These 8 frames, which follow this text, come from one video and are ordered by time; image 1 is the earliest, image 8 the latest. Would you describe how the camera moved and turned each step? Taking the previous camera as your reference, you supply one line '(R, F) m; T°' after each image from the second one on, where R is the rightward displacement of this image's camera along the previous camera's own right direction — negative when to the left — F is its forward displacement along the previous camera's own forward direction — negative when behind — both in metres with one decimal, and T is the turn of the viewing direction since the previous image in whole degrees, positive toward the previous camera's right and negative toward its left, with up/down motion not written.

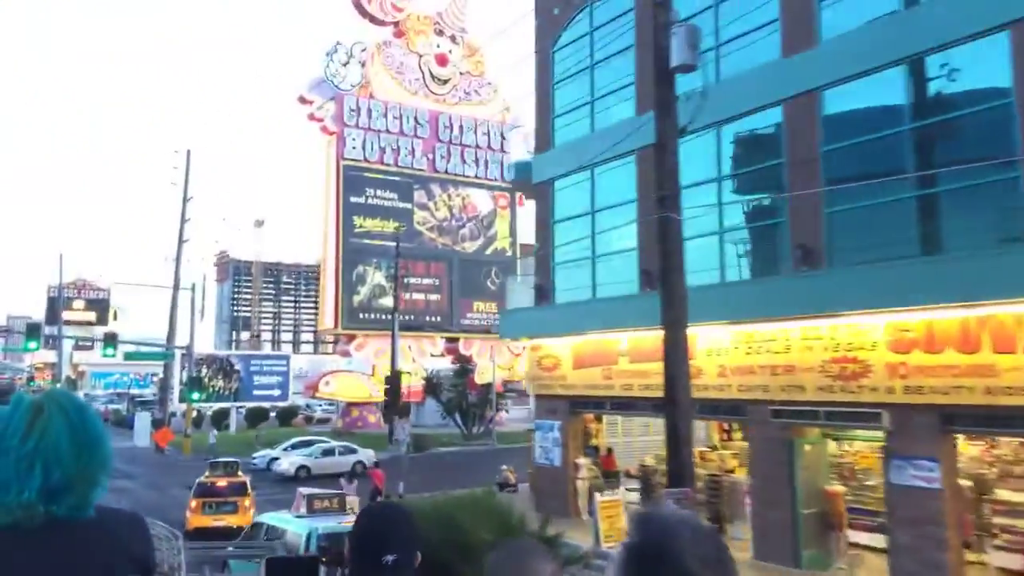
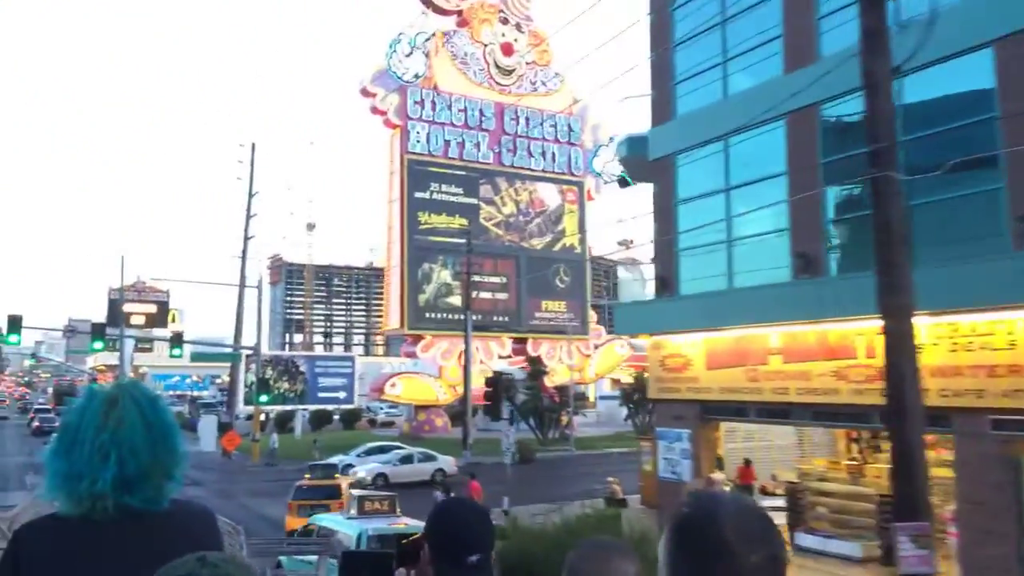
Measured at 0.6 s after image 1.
(-1.2, +1.9) m; -3°
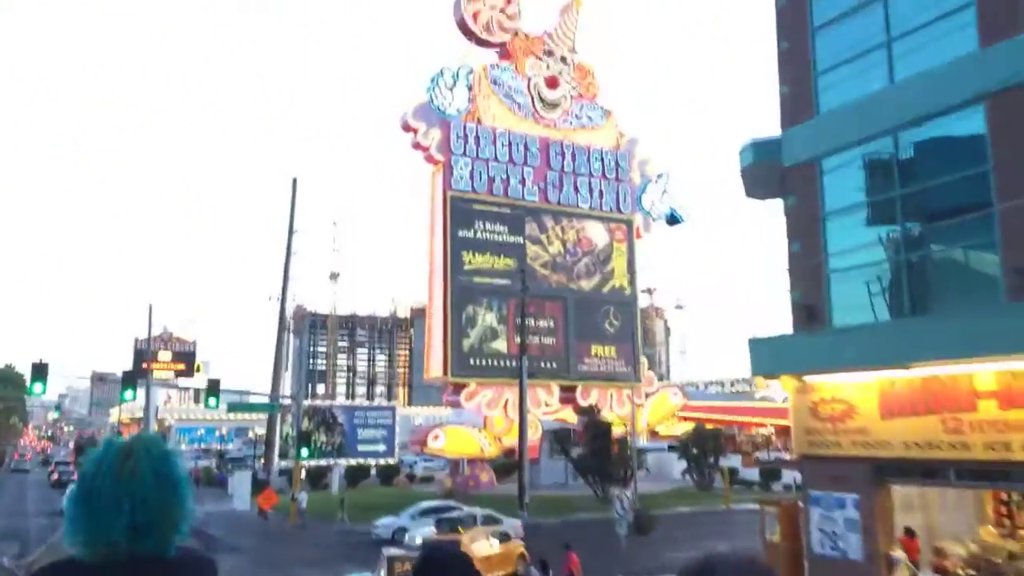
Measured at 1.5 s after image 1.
(-1.3, +2.4) m; -1°
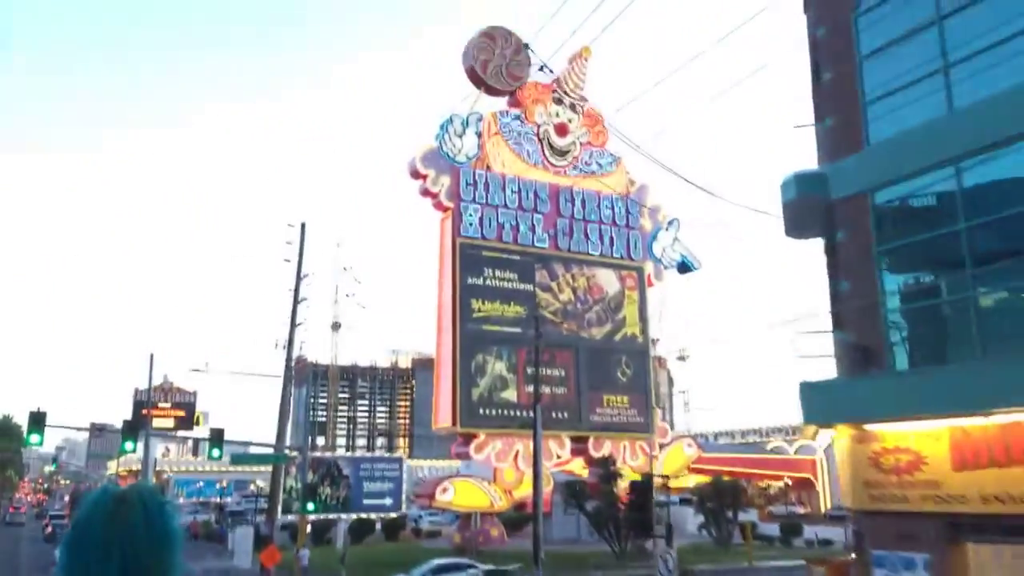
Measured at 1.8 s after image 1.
(-0.4, +0.8) m; 0°
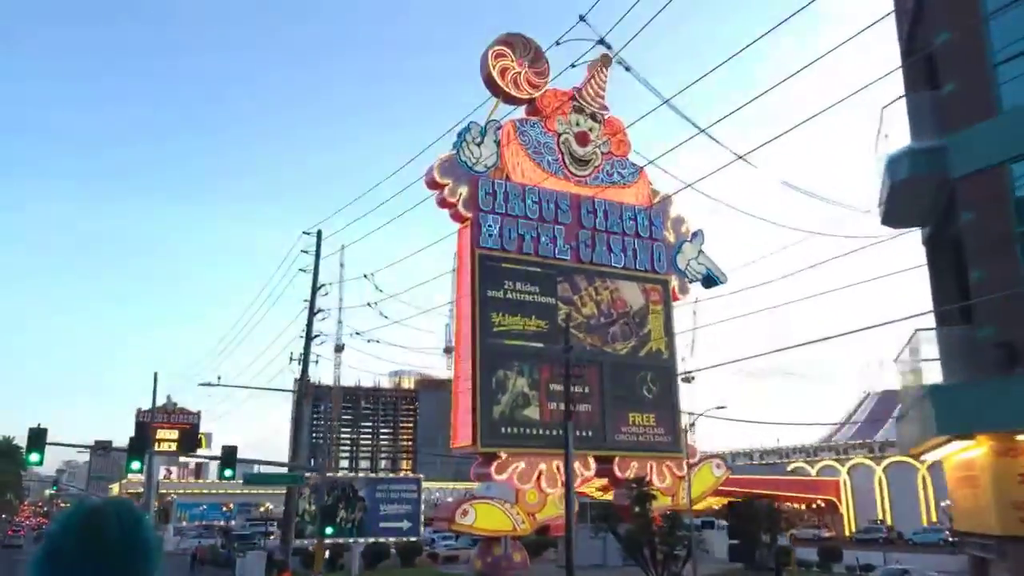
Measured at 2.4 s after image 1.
(-0.9, +1.6) m; 0°
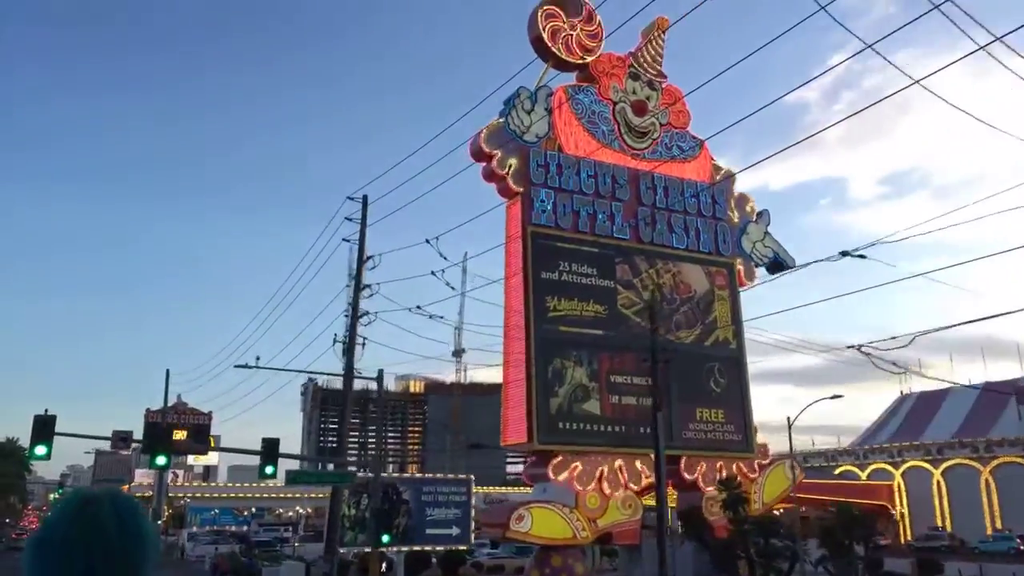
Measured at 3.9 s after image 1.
(-2.1, +3.7) m; 0°
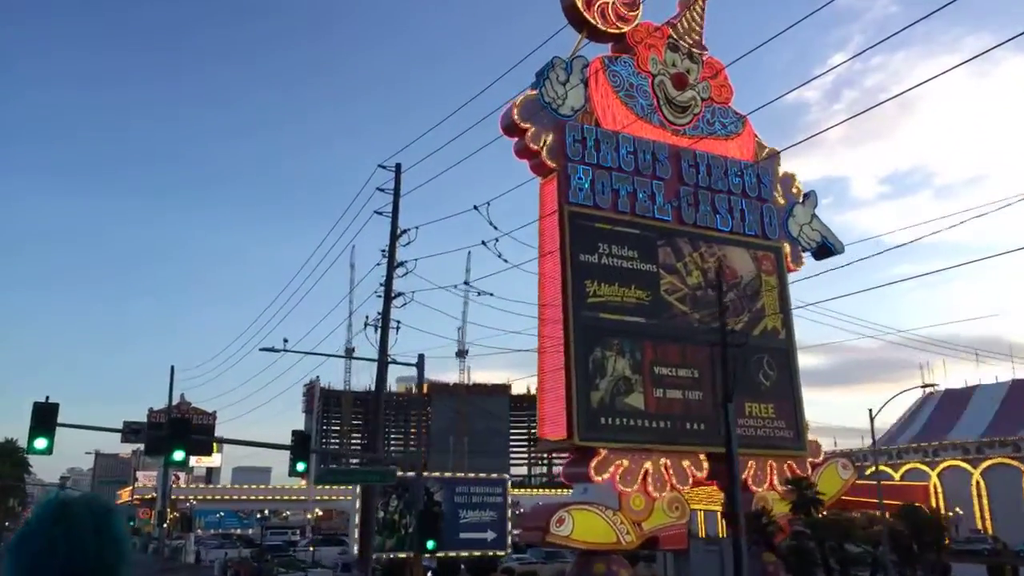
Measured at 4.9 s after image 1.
(-1.3, +2.5) m; 0°
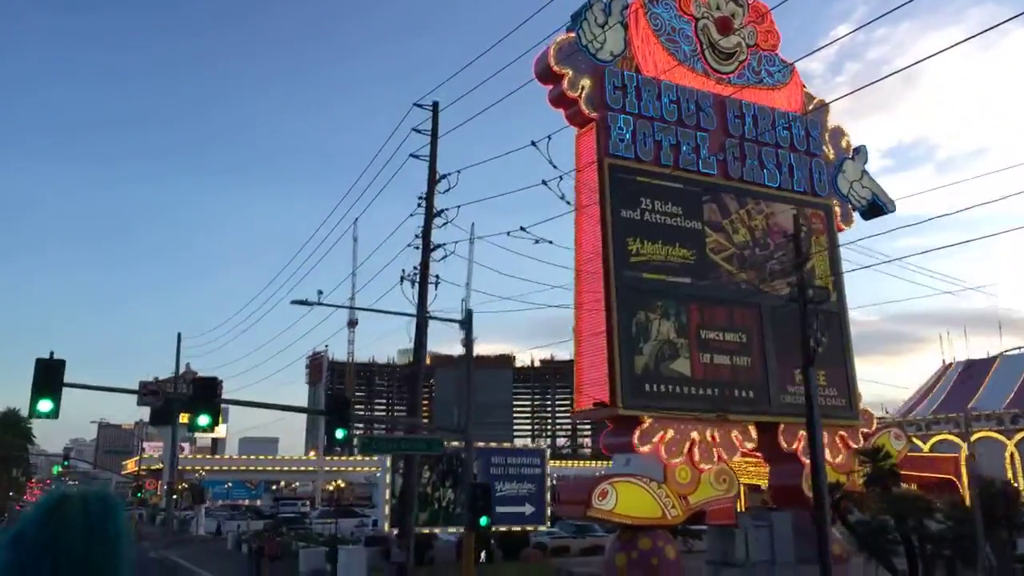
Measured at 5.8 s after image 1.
(-1.2, +2.1) m; 0°
